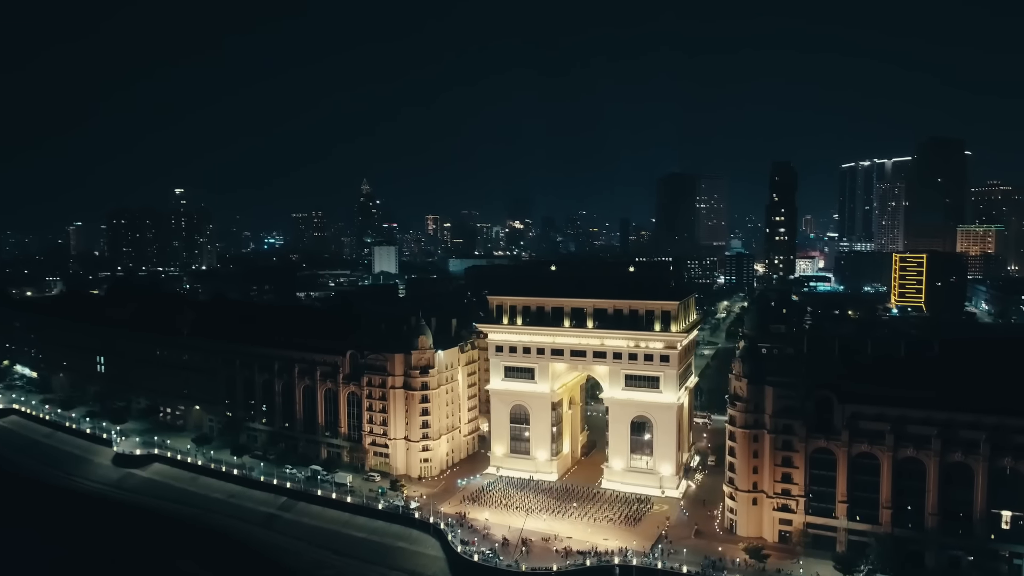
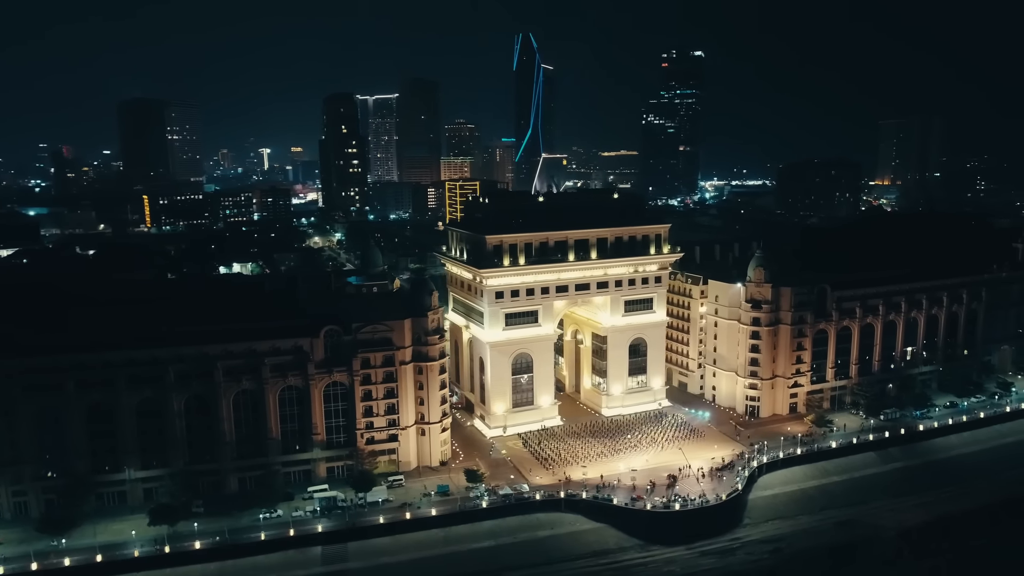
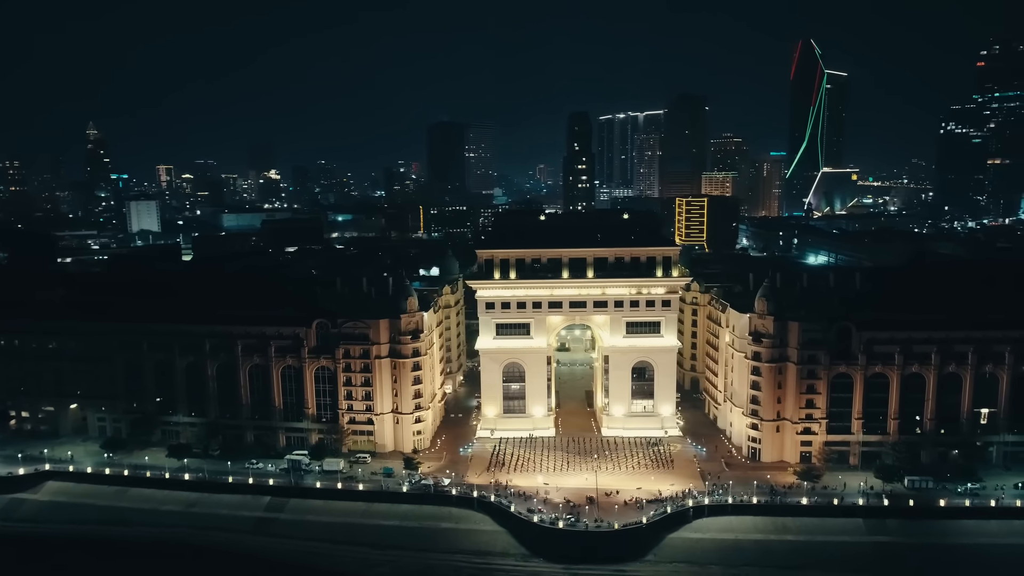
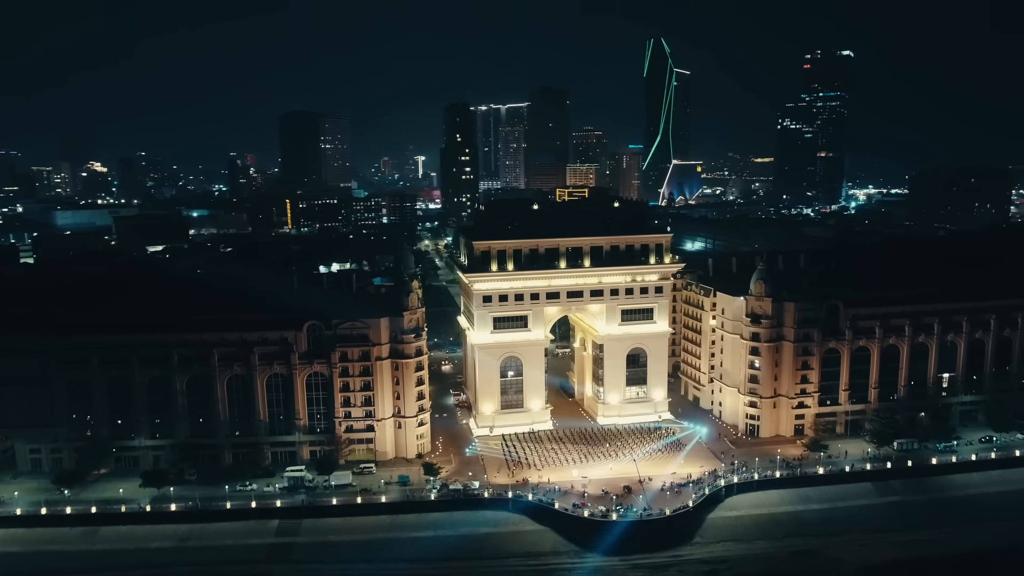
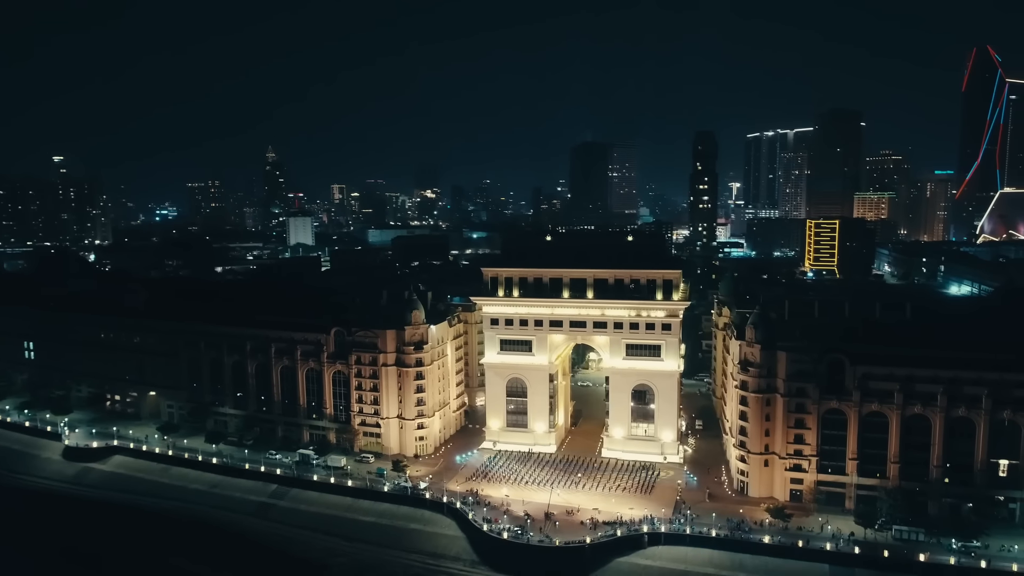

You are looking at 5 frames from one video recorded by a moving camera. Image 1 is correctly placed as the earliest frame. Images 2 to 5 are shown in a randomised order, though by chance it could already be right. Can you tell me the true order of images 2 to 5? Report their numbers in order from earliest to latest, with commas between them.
5, 3, 4, 2
